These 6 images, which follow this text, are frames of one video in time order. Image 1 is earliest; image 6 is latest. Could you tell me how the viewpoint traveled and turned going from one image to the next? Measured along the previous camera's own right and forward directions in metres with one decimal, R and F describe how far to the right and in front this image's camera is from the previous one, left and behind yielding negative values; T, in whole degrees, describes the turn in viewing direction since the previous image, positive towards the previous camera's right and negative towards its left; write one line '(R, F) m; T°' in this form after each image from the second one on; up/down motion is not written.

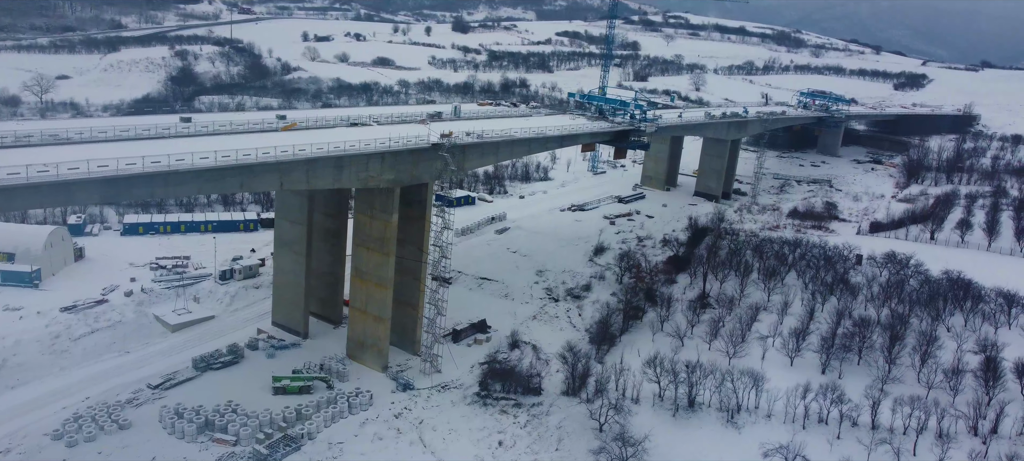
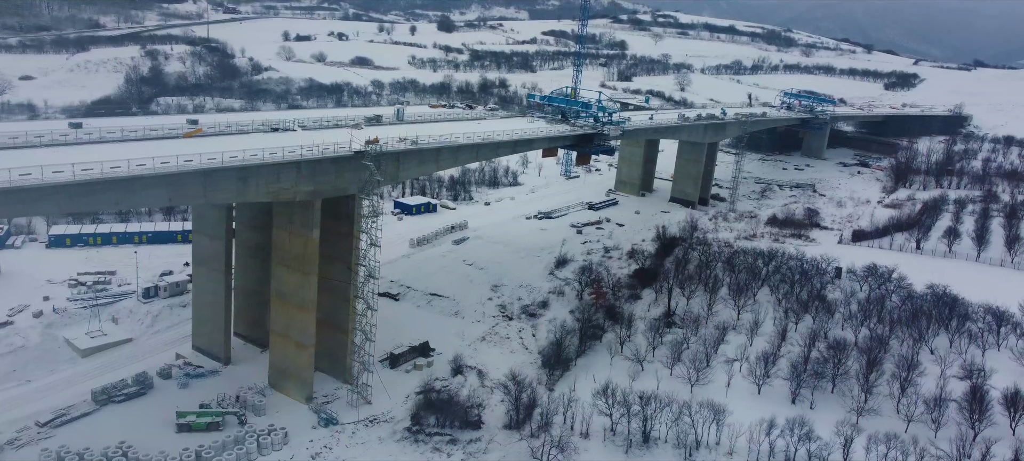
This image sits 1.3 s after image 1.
(+1.6, +2.2) m; 0°
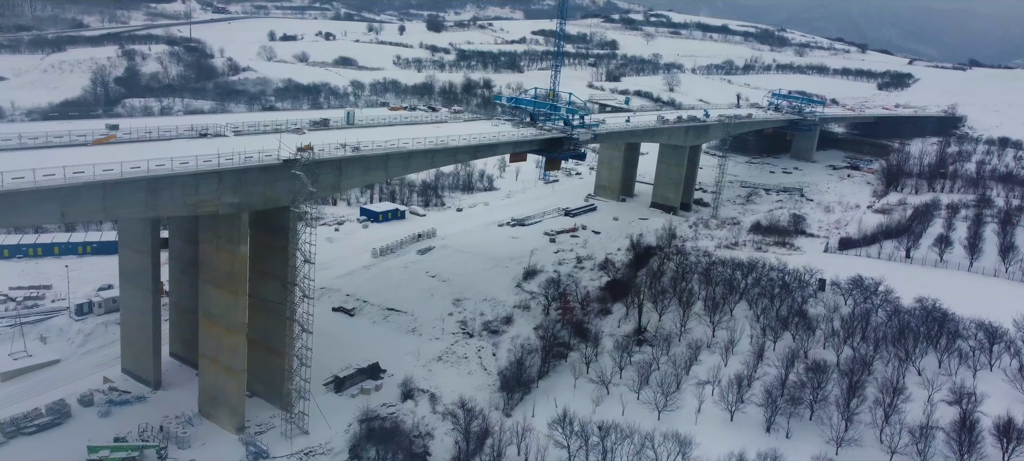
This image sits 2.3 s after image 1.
(+1.2, +1.7) m; 0°
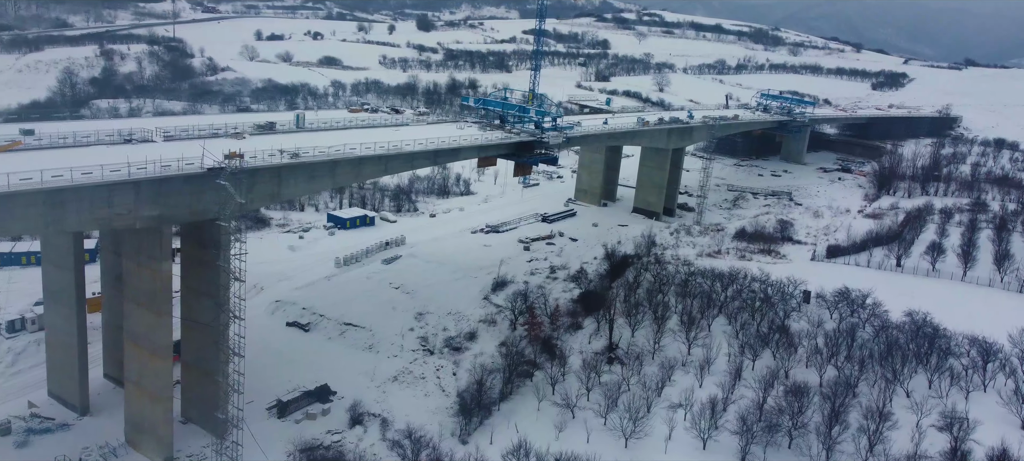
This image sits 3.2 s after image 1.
(+1.1, +1.6) m; 0°
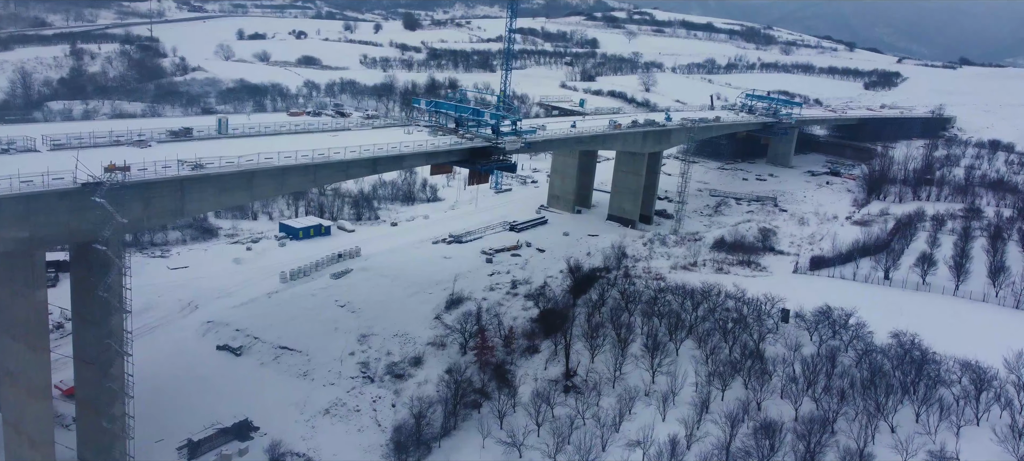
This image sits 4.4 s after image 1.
(+1.4, +2.1) m; 0°
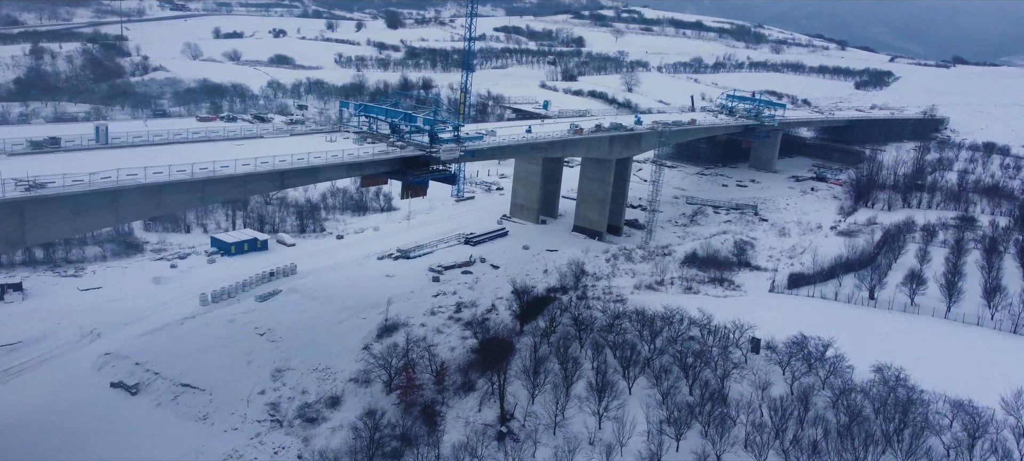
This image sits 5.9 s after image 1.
(+1.7, +2.7) m; 0°
